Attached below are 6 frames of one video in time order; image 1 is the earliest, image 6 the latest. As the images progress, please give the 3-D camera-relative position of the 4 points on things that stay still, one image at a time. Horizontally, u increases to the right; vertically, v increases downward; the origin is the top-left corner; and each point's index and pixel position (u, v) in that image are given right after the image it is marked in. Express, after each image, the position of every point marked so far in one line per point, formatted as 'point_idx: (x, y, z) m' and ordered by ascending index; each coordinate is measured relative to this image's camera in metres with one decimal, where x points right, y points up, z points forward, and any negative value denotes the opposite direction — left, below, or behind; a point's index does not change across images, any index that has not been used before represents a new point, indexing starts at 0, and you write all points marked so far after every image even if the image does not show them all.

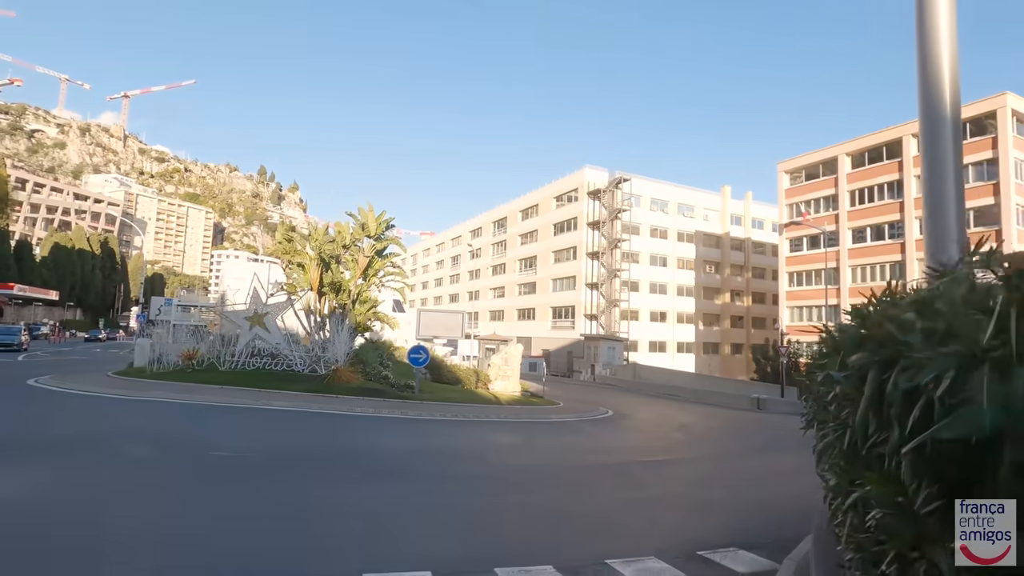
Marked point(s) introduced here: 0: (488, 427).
0: (-1.0, -3.8, +17.9) m
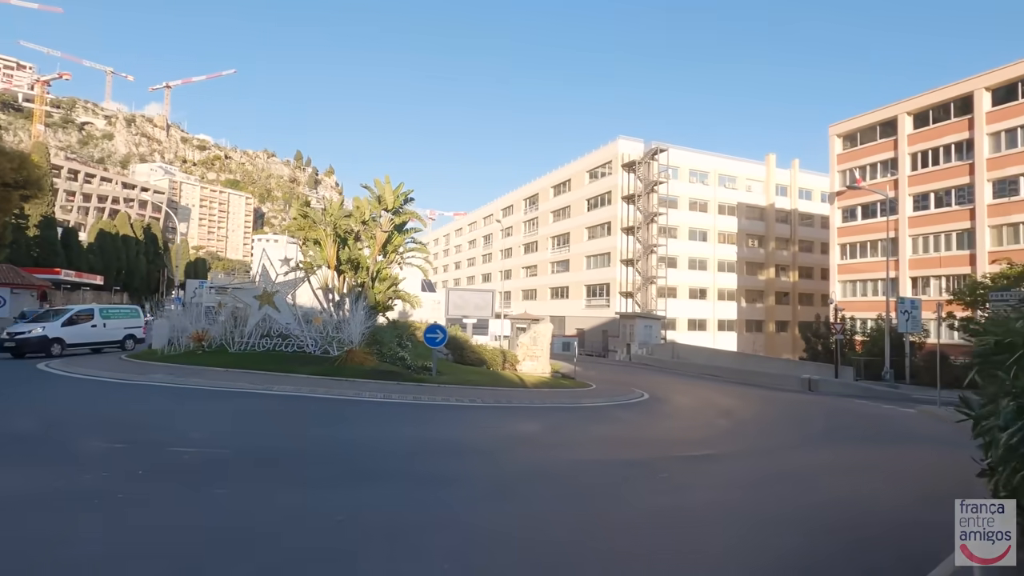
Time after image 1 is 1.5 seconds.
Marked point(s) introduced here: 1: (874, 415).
0: (-0.5, -3.1, +16.3) m
1: (+10.5, -3.8, +19.5) m
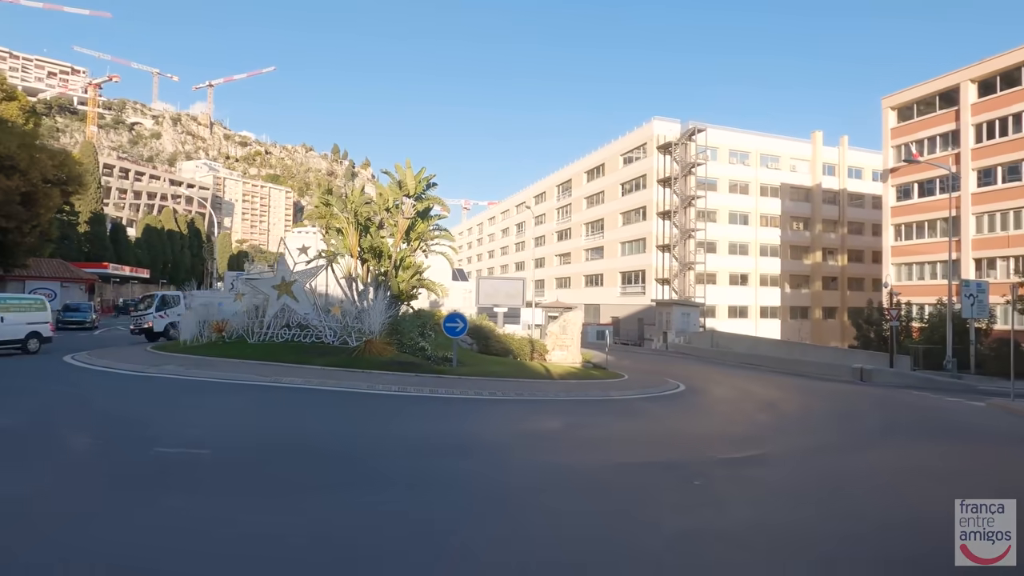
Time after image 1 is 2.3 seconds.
0: (+0.1, -2.7, +15.2) m
1: (+11.2, -3.3, +17.9) m
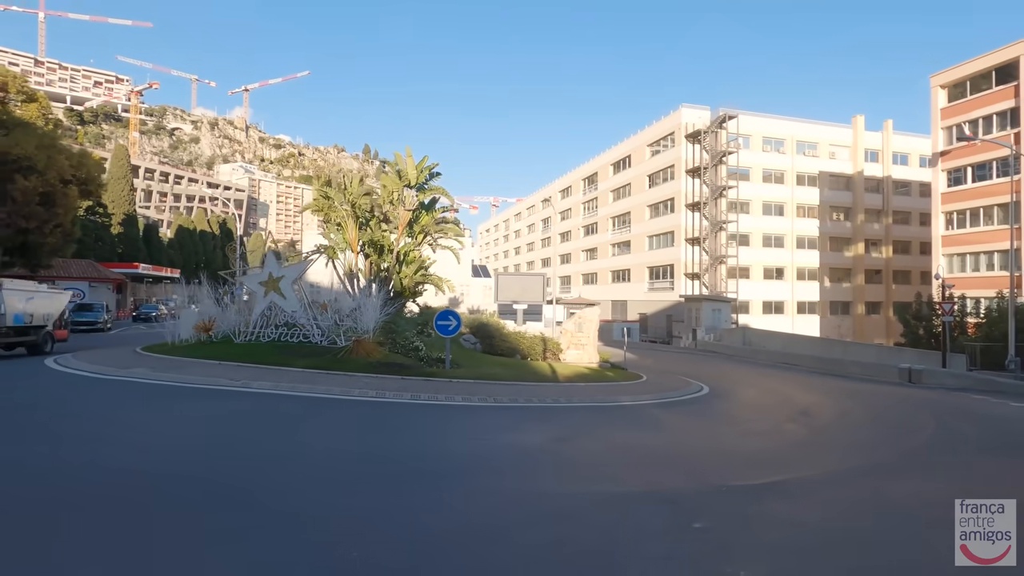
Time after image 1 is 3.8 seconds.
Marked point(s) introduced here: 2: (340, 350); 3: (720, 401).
0: (-0.1, -2.6, +13.4) m
1: (+11.2, -3.0, +15.5) m
2: (-4.7, -1.7, +18.6) m
3: (+5.1, -2.8, +16.6) m
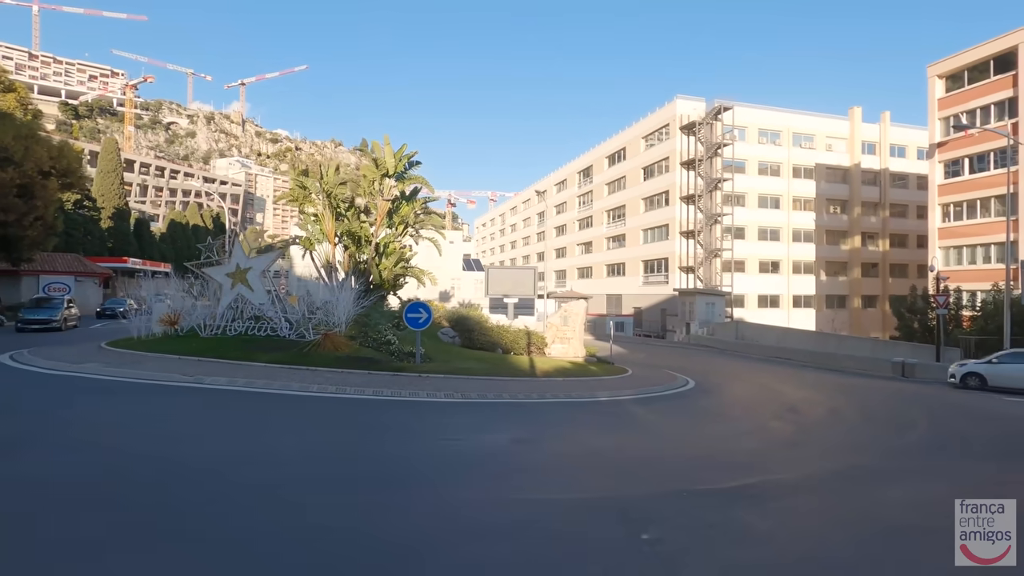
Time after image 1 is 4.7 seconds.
0: (-0.6, -2.4, +12.7) m
1: (+10.6, -2.8, +14.8) m
2: (-5.3, -1.4, +17.8) m
3: (+4.5, -2.5, +15.8) m
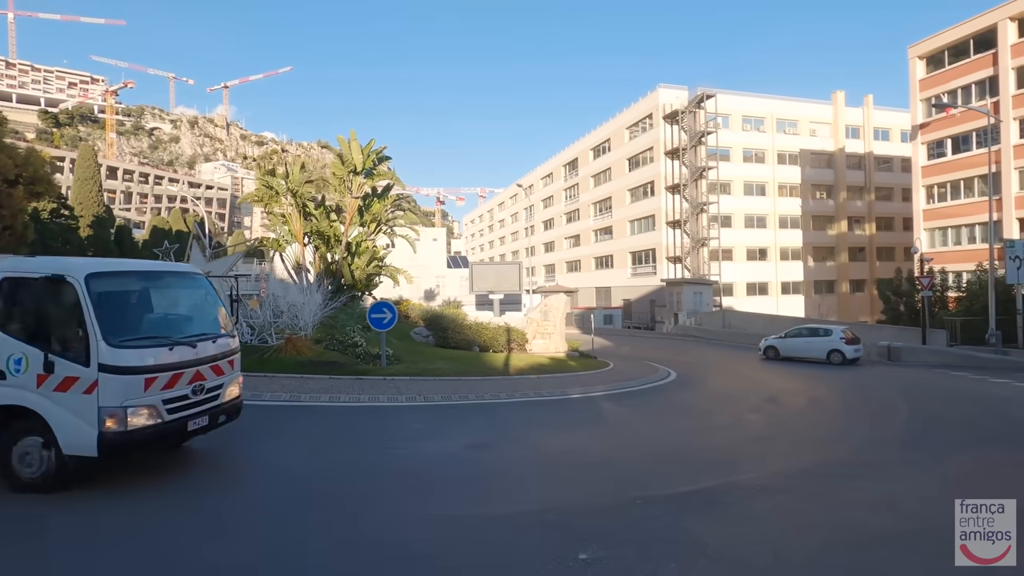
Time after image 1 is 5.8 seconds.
0: (-1.2, -2.3, +12.0) m
1: (+10.0, -2.3, +14.3) m
2: (-5.9, -1.5, +17.1) m
3: (+3.9, -2.3, +15.2) m
